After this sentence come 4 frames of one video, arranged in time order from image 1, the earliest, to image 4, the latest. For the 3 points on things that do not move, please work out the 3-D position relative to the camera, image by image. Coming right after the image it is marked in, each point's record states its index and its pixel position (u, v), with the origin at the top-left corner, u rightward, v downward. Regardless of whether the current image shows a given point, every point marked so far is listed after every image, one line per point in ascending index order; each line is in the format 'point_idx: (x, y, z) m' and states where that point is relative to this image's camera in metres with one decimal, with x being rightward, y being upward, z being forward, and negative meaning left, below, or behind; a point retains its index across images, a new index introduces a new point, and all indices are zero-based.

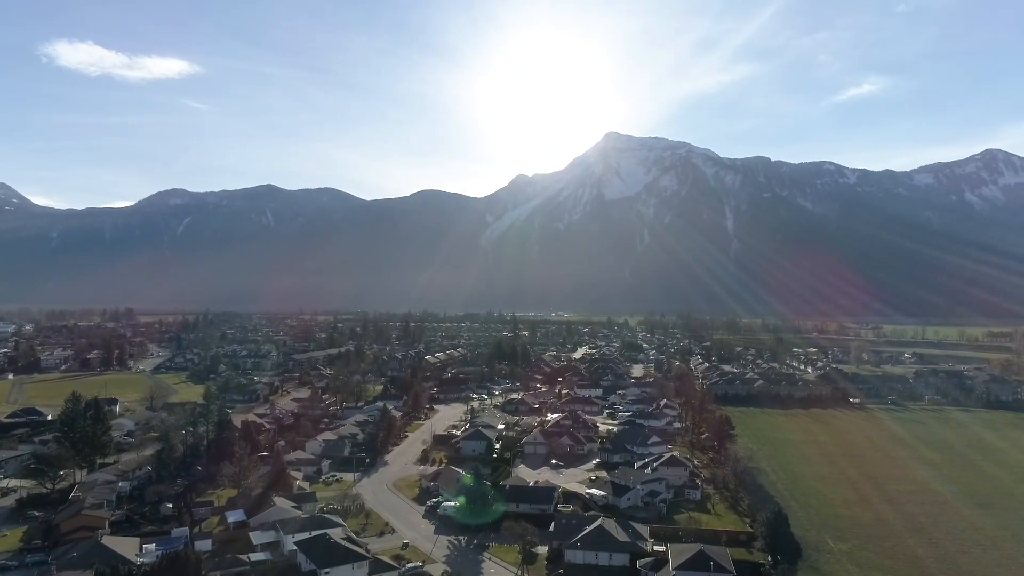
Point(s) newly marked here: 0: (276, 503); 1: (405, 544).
0: (-6.6, -6.0, +17.7) m
1: (-3.0, -6.8, +16.9) m
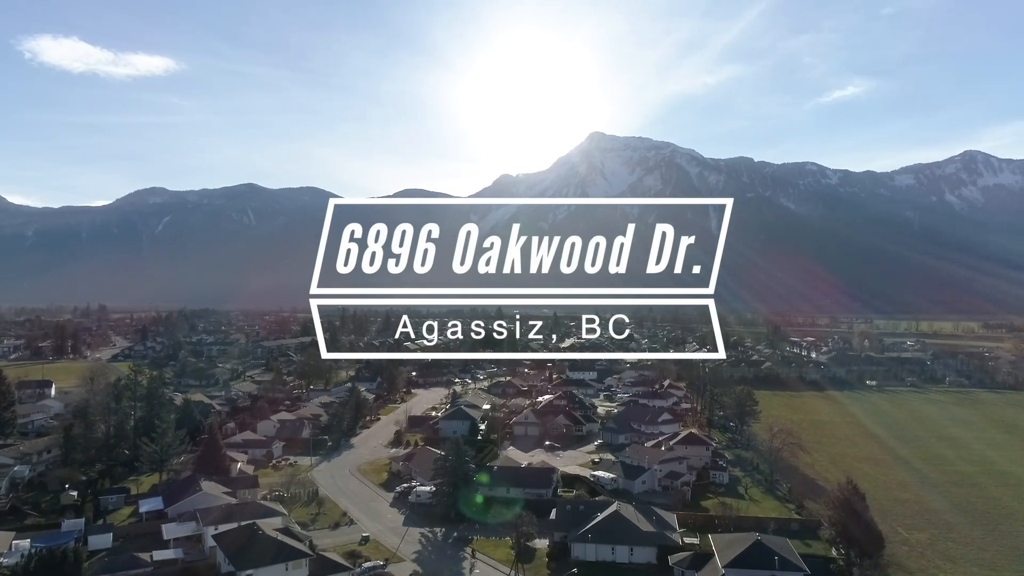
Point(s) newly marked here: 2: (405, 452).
0: (-6.8, -4.4, +14.0) m
1: (-3.2, -5.3, +13.3) m
2: (-3.3, -5.1, +19.5) m
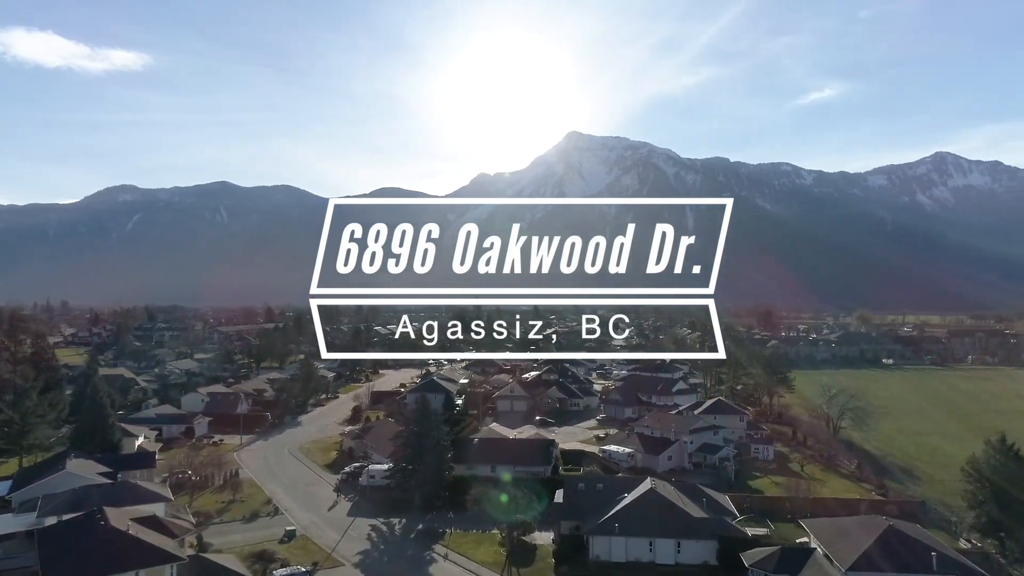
0: (-7.1, -2.8, +10.1) m
1: (-3.4, -3.7, +9.5) m
2: (-3.7, -3.5, +15.6) m
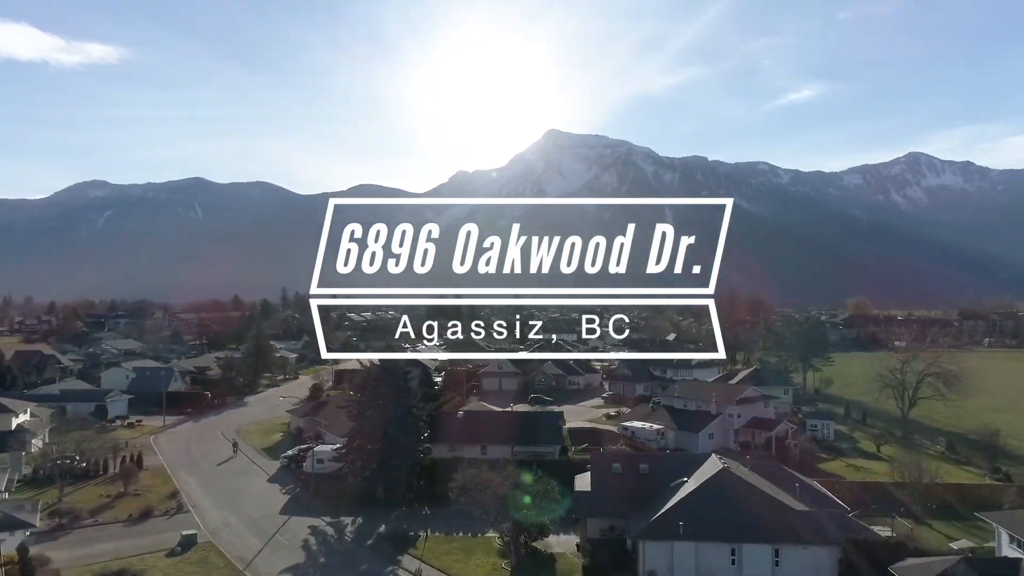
0: (-7.1, -1.8, +7.1) m
1: (-3.3, -2.7, +6.6) m
2: (-3.9, -2.4, +12.8) m
